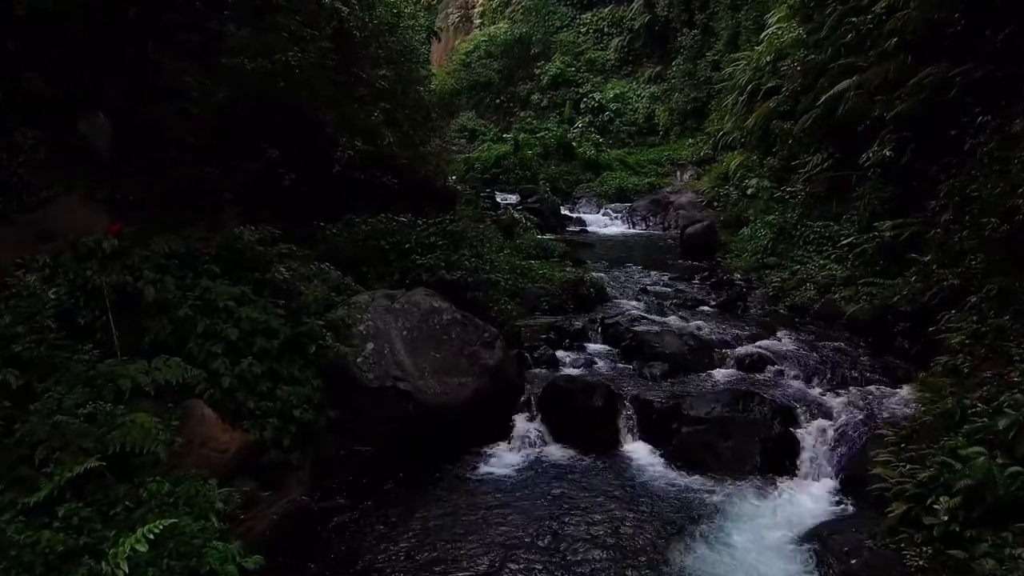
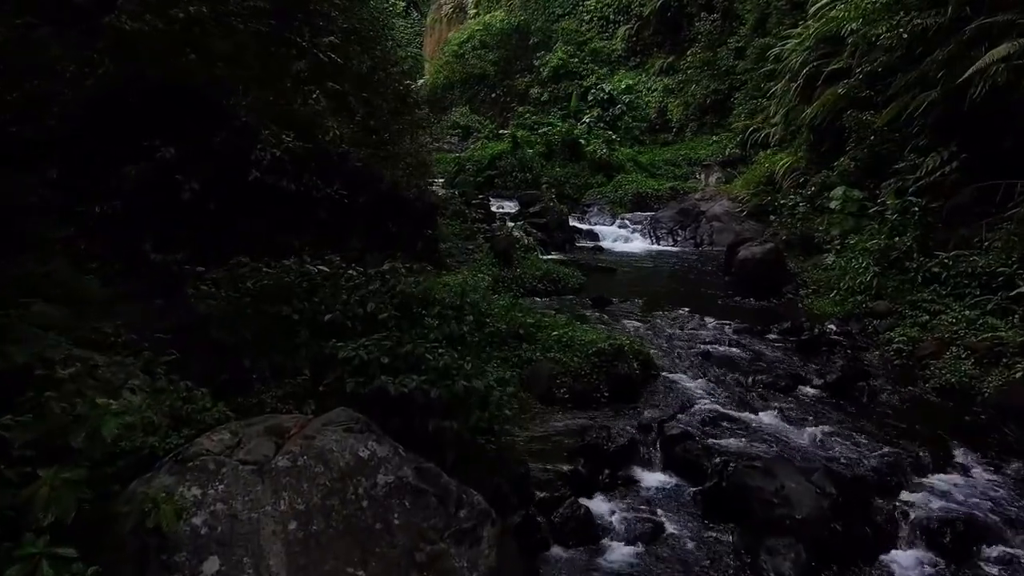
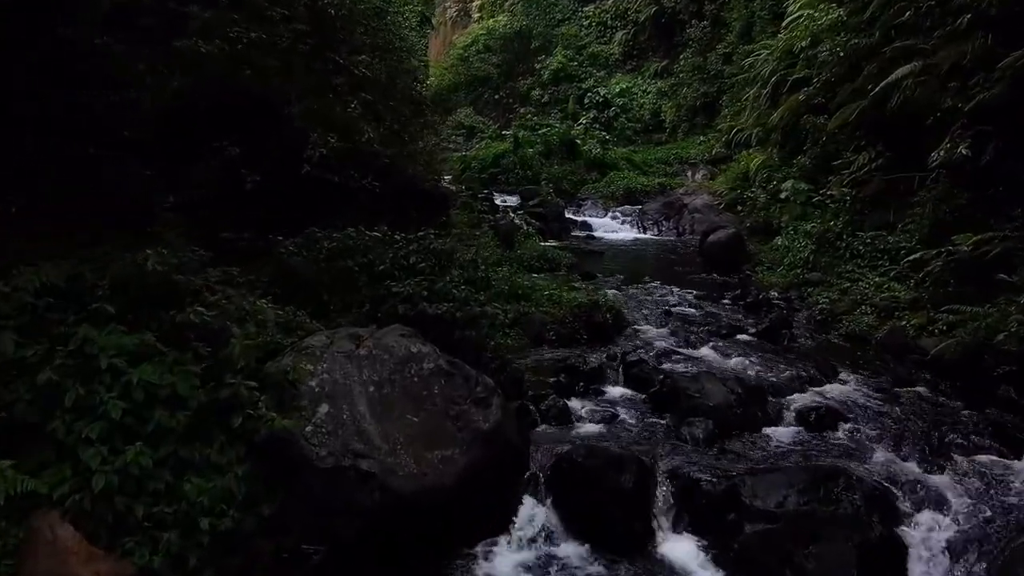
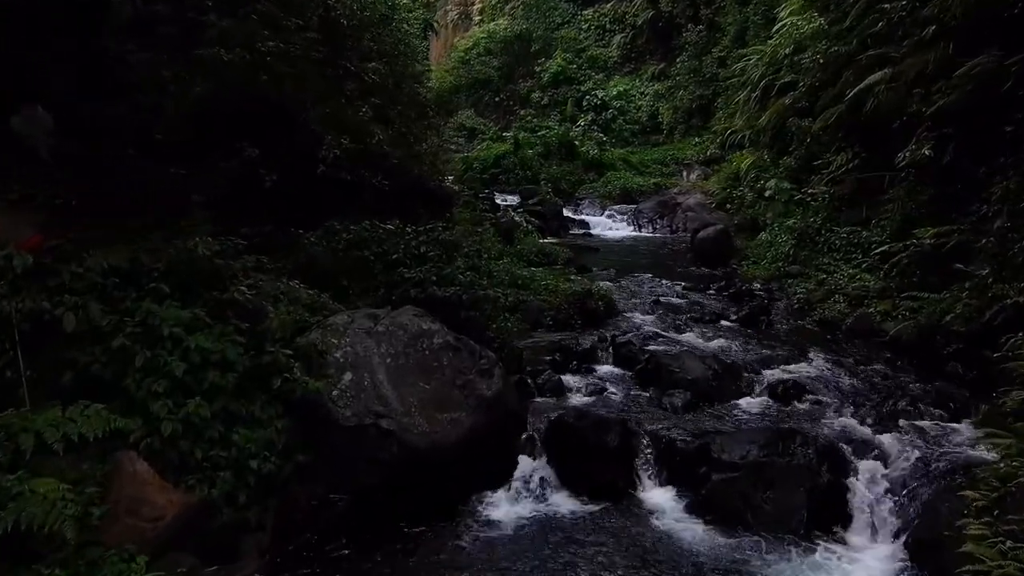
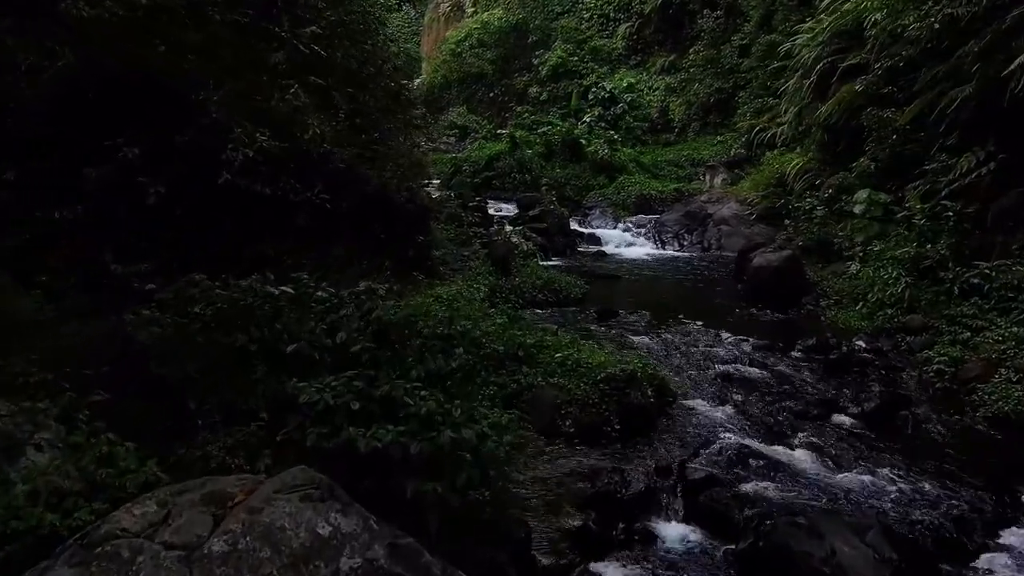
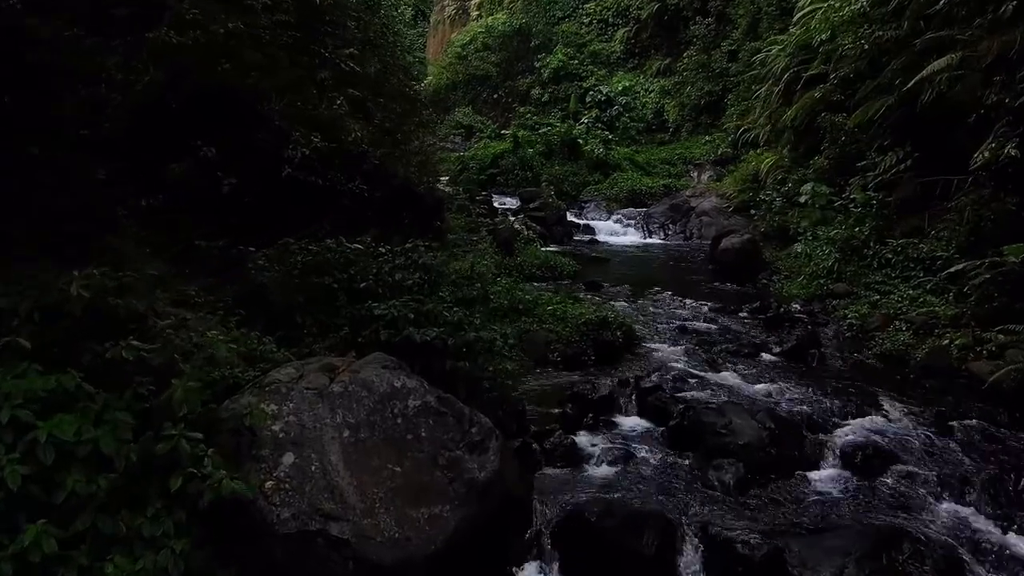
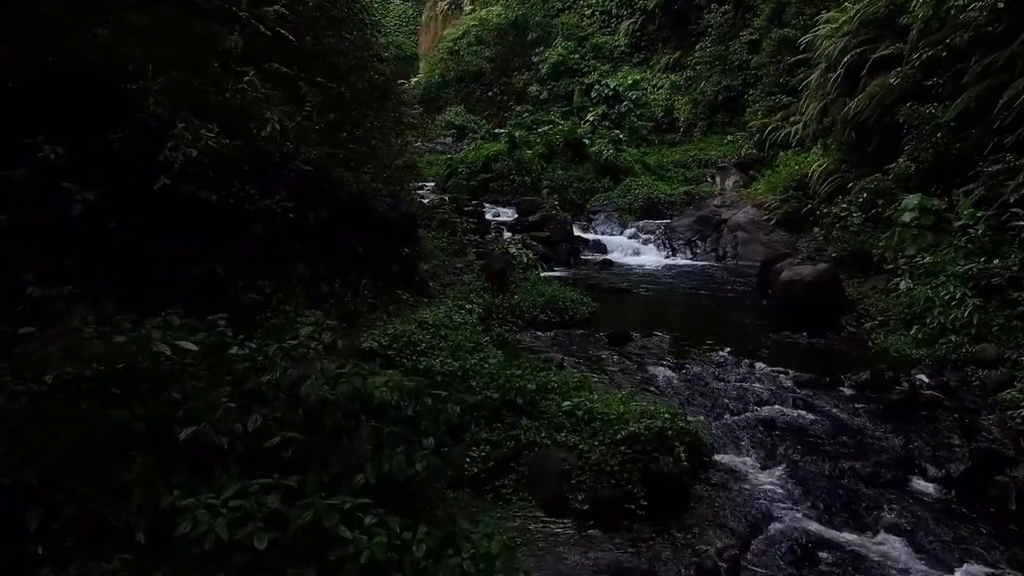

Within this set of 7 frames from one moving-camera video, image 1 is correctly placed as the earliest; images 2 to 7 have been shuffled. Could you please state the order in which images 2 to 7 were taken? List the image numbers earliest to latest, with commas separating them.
4, 3, 6, 2, 5, 7
